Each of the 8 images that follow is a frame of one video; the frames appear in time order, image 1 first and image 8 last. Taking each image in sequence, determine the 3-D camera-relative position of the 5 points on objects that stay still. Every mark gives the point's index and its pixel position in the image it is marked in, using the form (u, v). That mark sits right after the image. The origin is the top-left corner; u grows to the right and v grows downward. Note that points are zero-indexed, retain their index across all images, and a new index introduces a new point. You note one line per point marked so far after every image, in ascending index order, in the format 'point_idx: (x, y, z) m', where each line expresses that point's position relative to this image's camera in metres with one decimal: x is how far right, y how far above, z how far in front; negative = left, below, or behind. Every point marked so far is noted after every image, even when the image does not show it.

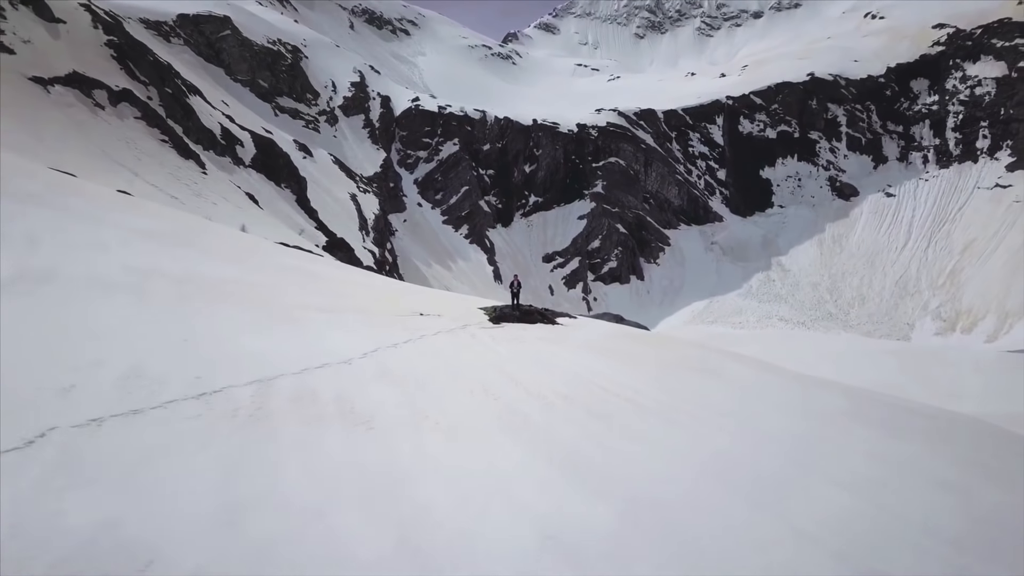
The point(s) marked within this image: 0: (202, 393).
0: (-2.2, -0.6, +5.5) m
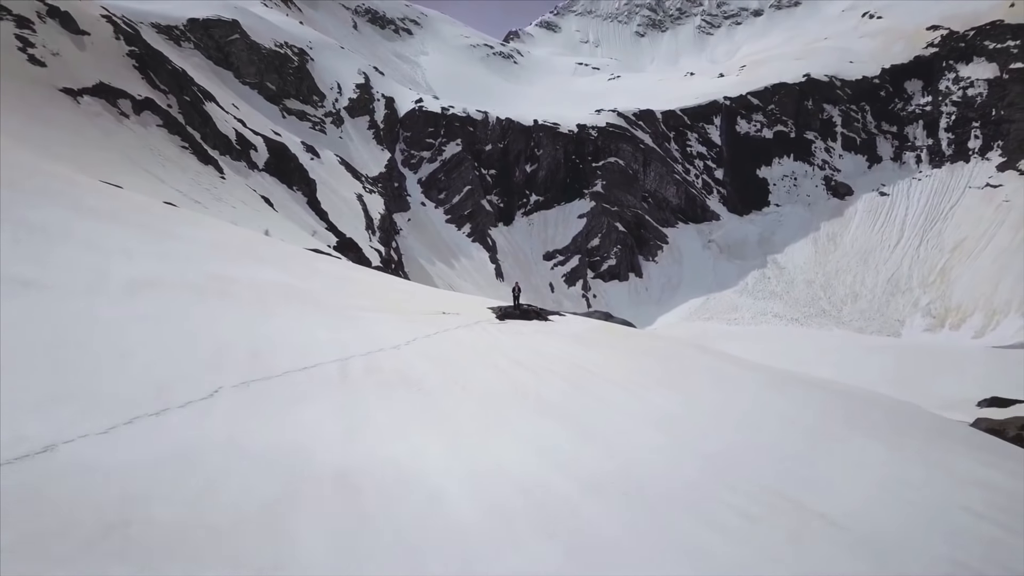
0: (-2.2, -0.7, +7.1) m
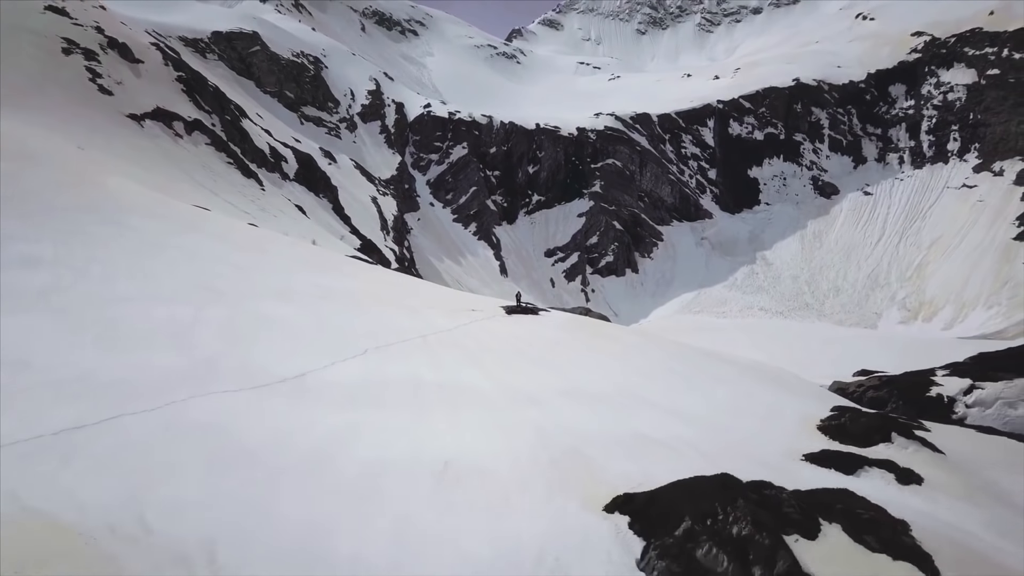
0: (-2.2, -0.7, +11.3) m
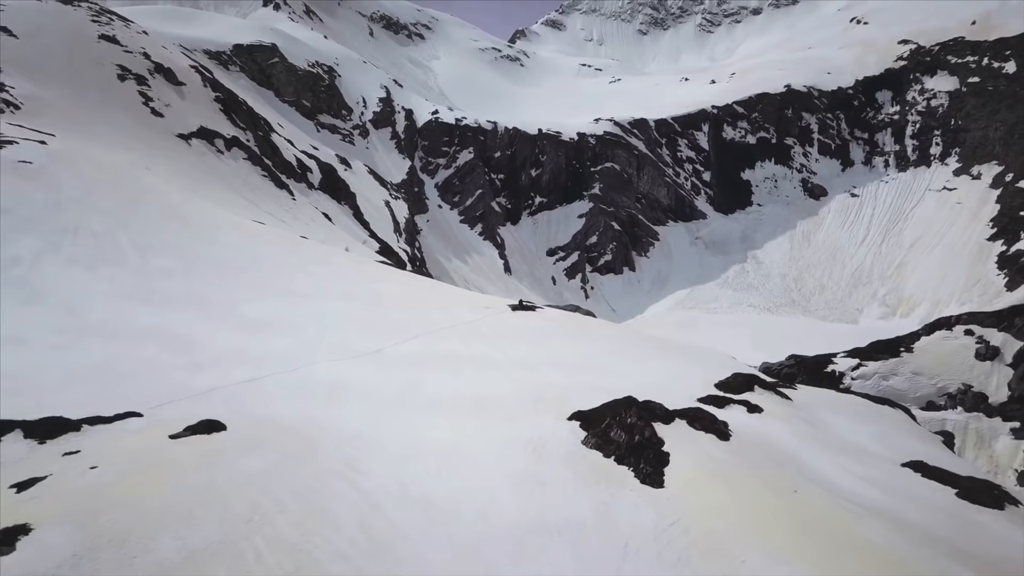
0: (-2.1, -0.8, +15.3) m
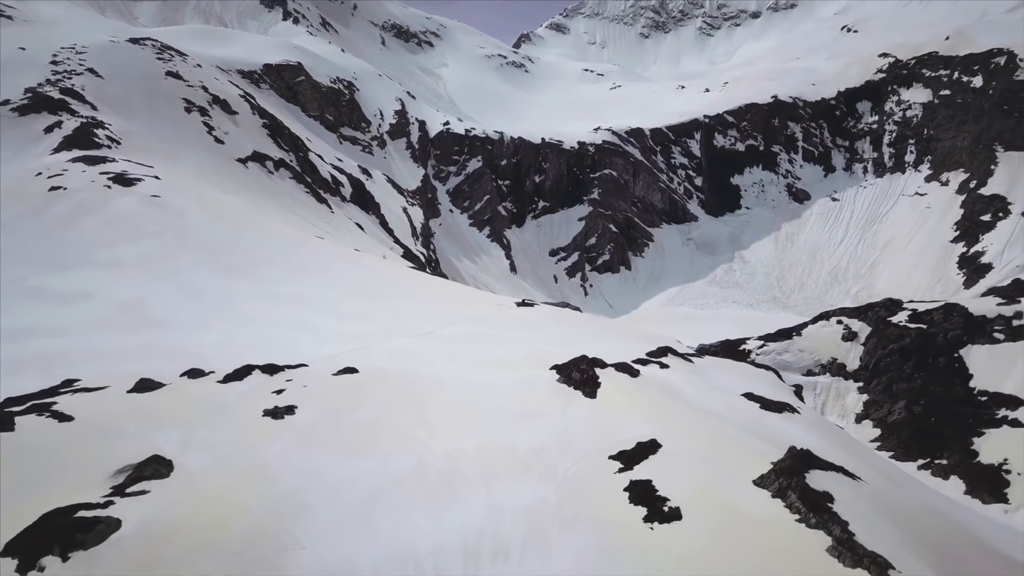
0: (-2.0, -0.9, +21.8) m
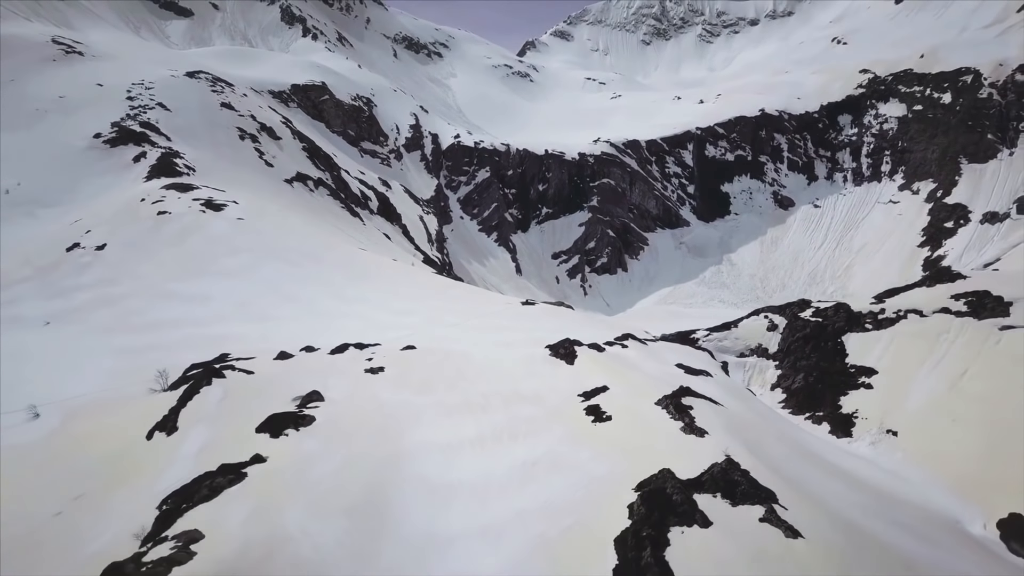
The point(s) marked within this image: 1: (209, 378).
0: (-1.7, -1.0, +28.9) m
1: (-6.9, -2.1, +18.1) m
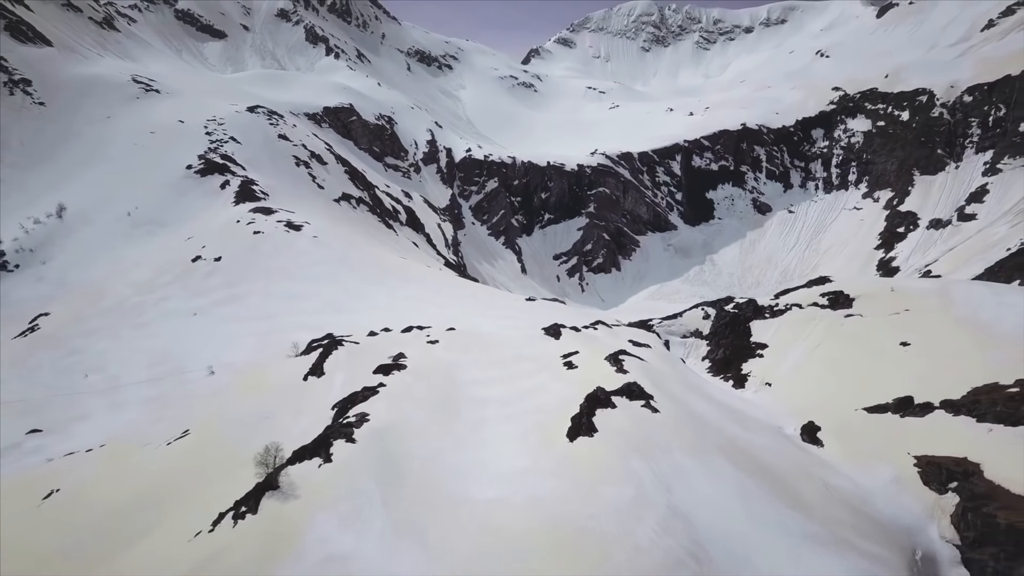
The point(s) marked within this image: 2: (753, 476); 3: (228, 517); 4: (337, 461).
0: (-1.4, -1.0, +39.9) m
1: (-6.6, -2.2, +29.1) m
2: (+6.2, -4.8, +19.9) m
3: (-6.6, -5.3, +18.3) m
4: (-4.3, -4.2, +18.9) m
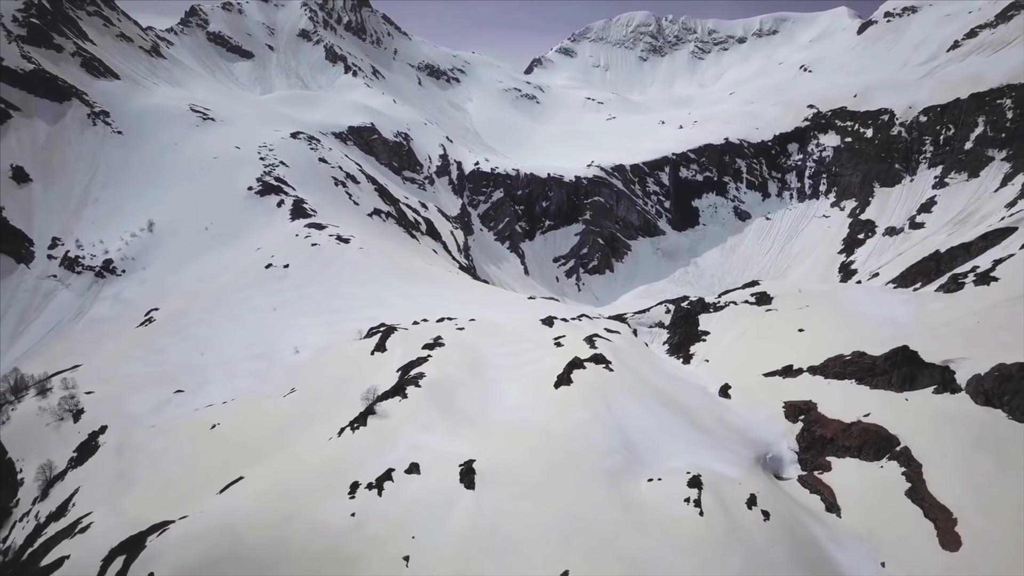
0: (-1.0, -1.1, +51.1) m
1: (-6.3, -2.3, +40.4) m
2: (+6.5, -4.9, +31.1) m
3: (-6.4, -5.5, +29.5) m
4: (-4.0, -4.3, +30.2) m
